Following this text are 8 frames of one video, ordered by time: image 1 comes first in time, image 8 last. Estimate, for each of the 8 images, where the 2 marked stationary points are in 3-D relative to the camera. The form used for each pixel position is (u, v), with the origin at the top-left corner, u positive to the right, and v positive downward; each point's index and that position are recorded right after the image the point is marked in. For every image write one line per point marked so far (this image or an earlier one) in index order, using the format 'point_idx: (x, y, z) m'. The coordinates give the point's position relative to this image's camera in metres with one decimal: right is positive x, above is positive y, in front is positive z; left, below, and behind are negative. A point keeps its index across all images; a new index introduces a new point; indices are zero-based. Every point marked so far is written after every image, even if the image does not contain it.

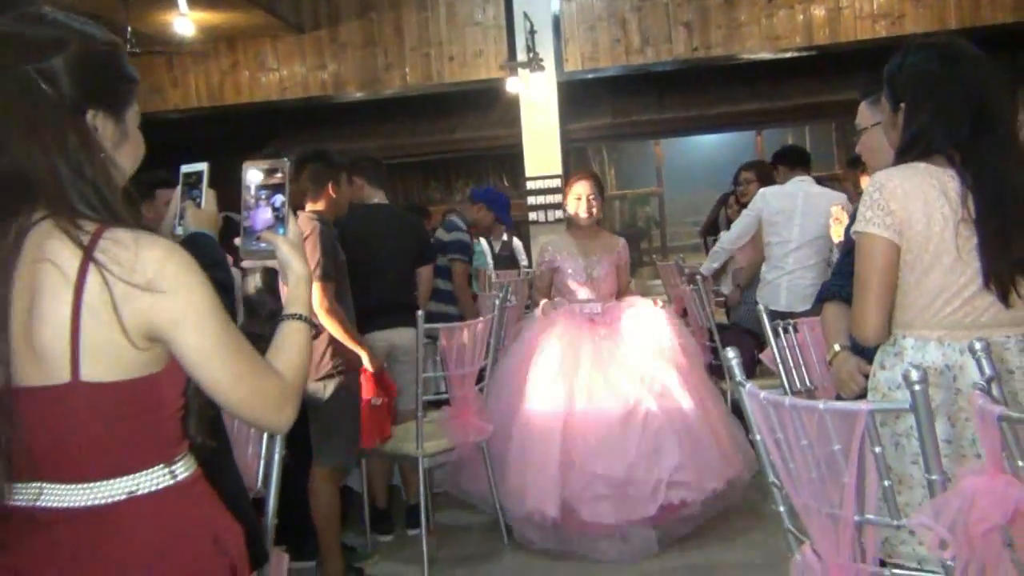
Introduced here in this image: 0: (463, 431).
0: (-0.2, -0.5, +3.4) m
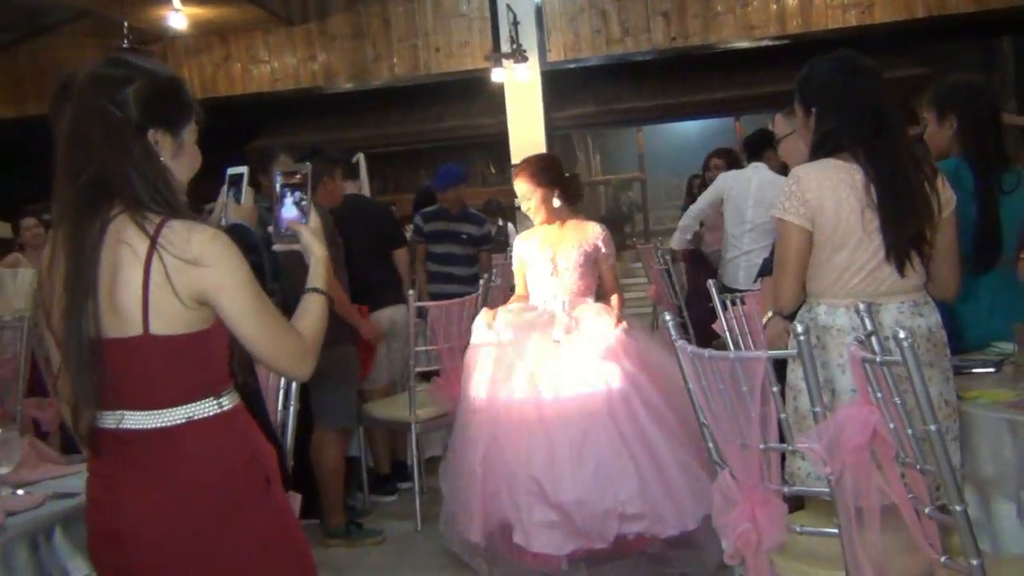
0: (-0.2, -0.4, +3.7) m
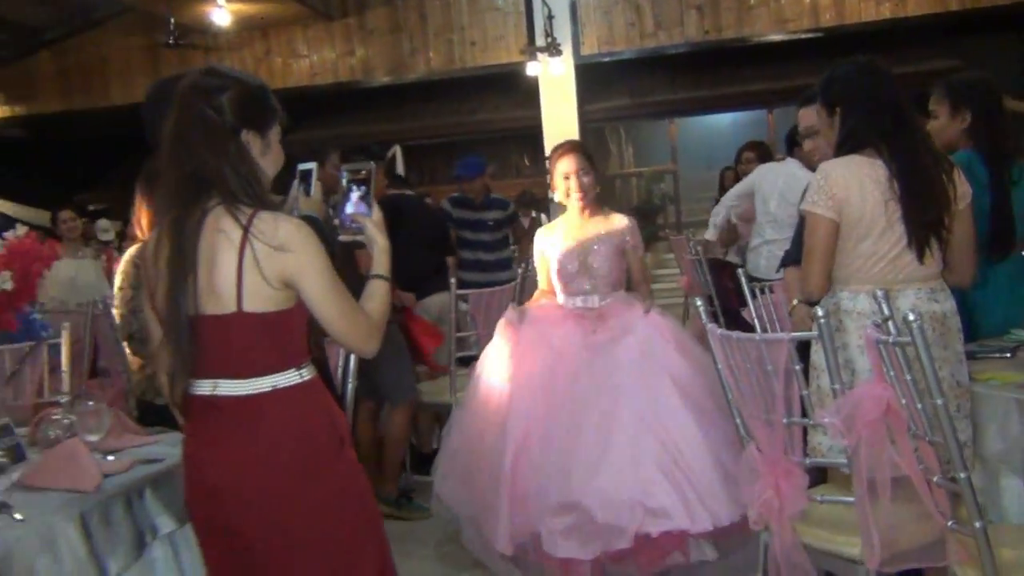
0: (-0.1, -0.4, +3.8) m
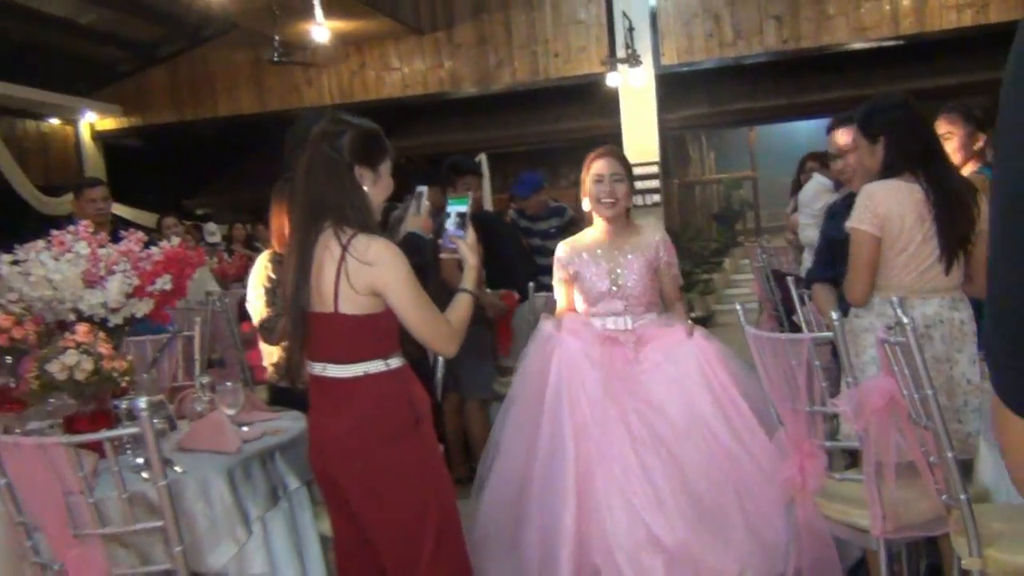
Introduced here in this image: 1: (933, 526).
0: (+0.2, -0.4, +4.2) m
1: (+0.9, -0.5, +1.9) m
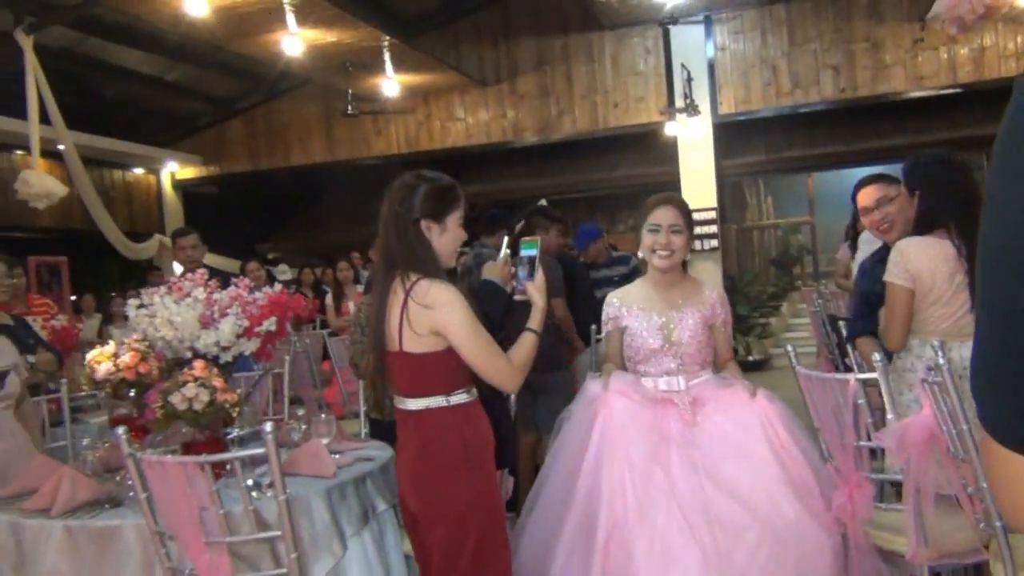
0: (+0.5, -0.6, +4.4) m
1: (+1.0, -0.6, +2.1) m
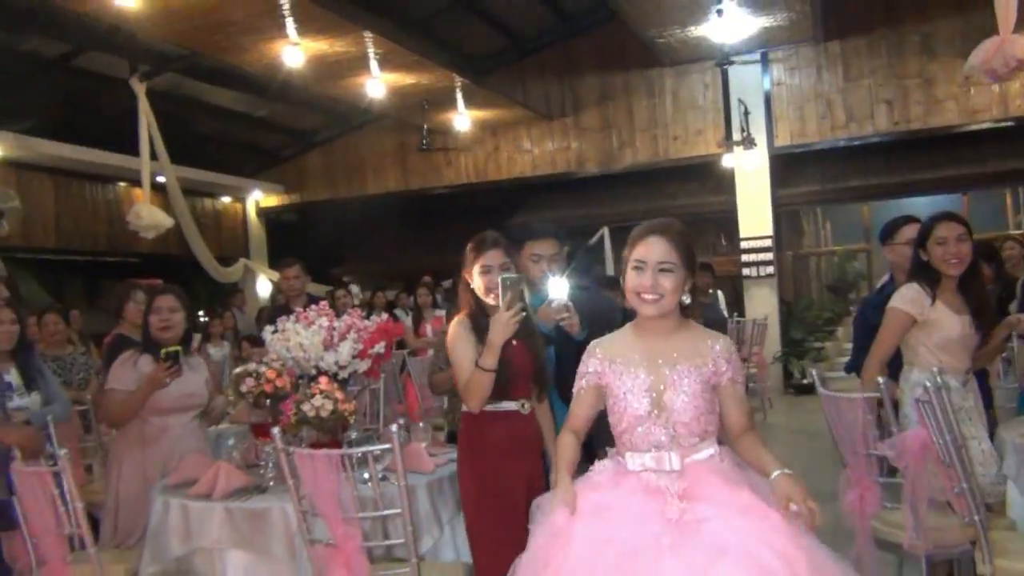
0: (+0.8, -0.7, +4.8) m
1: (+1.2, -0.7, +2.5) m
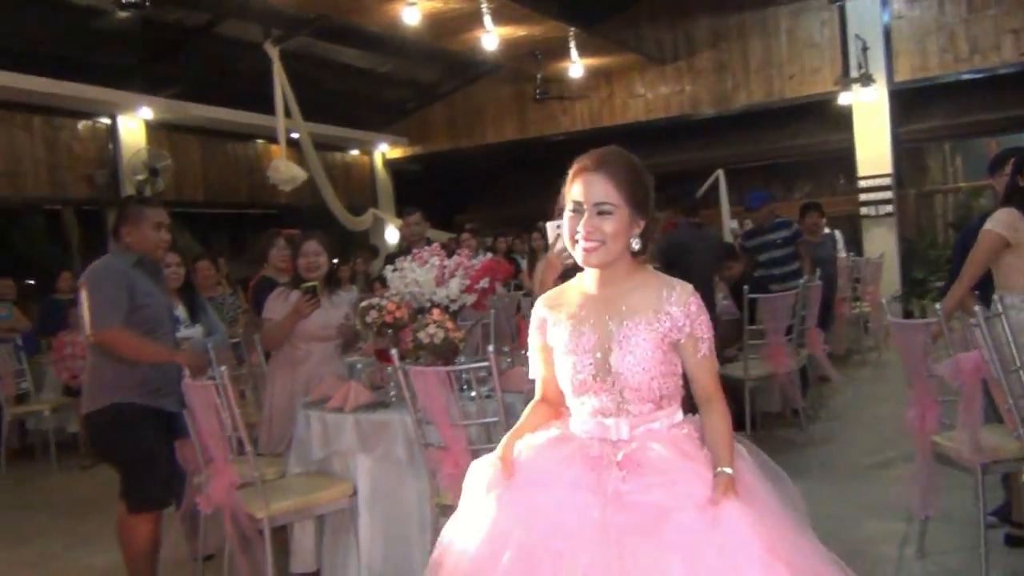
0: (+1.4, -0.4, +5.0) m
1: (+1.4, -0.5, +2.7) m
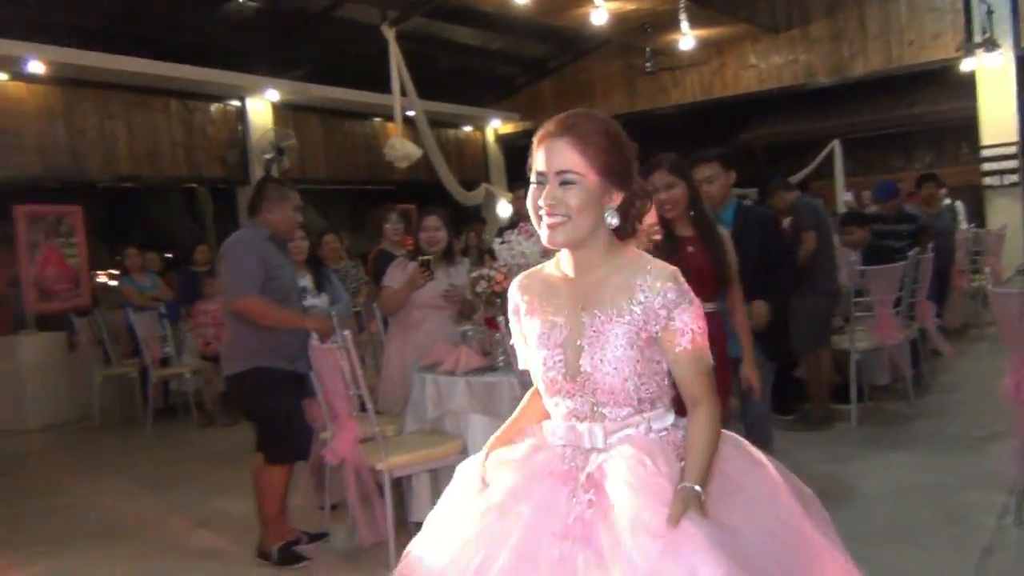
0: (+2.0, -0.3, +5.0) m
1: (+1.7, -0.4, +2.7) m
